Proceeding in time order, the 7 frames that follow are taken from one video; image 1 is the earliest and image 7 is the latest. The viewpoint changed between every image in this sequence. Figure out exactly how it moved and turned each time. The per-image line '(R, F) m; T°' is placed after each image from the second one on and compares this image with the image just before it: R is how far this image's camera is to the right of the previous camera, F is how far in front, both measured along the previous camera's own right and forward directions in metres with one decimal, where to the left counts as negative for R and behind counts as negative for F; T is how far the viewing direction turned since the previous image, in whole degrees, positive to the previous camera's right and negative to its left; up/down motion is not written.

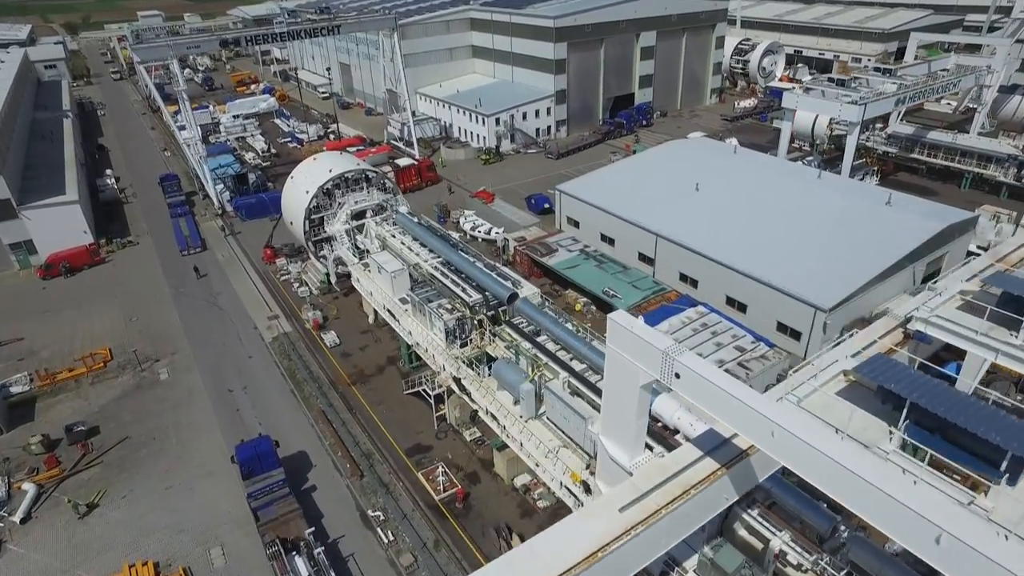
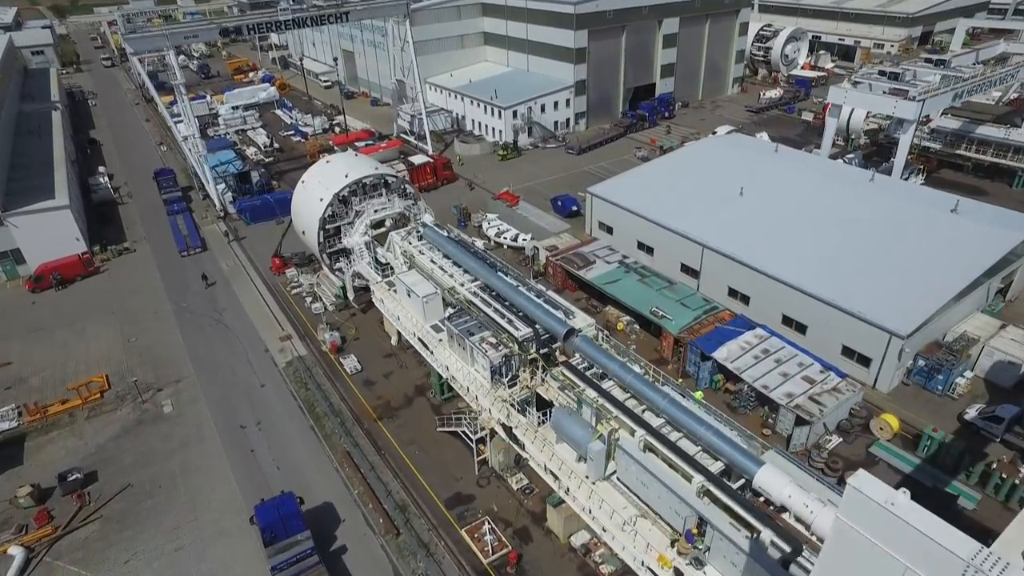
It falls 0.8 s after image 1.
(-2.2, +3.1) m; 0°
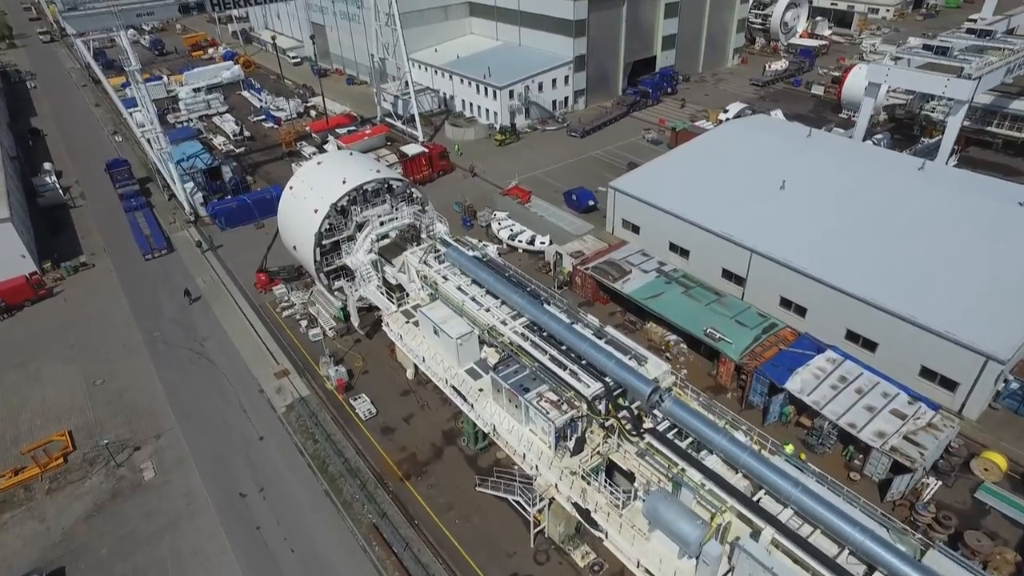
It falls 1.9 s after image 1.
(-2.9, +4.3) m; +3°
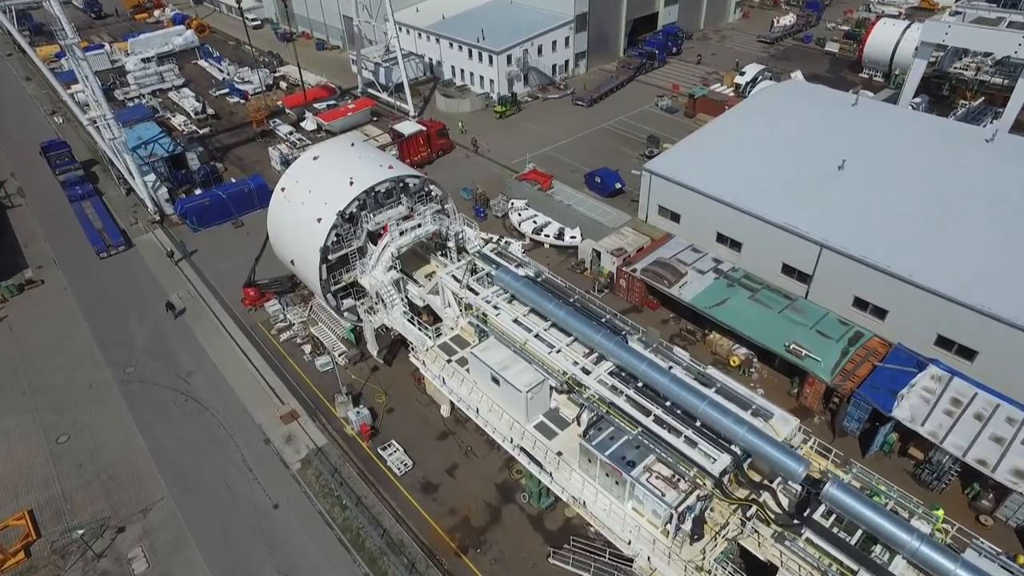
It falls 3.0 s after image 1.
(-3.2, +4.5) m; +3°
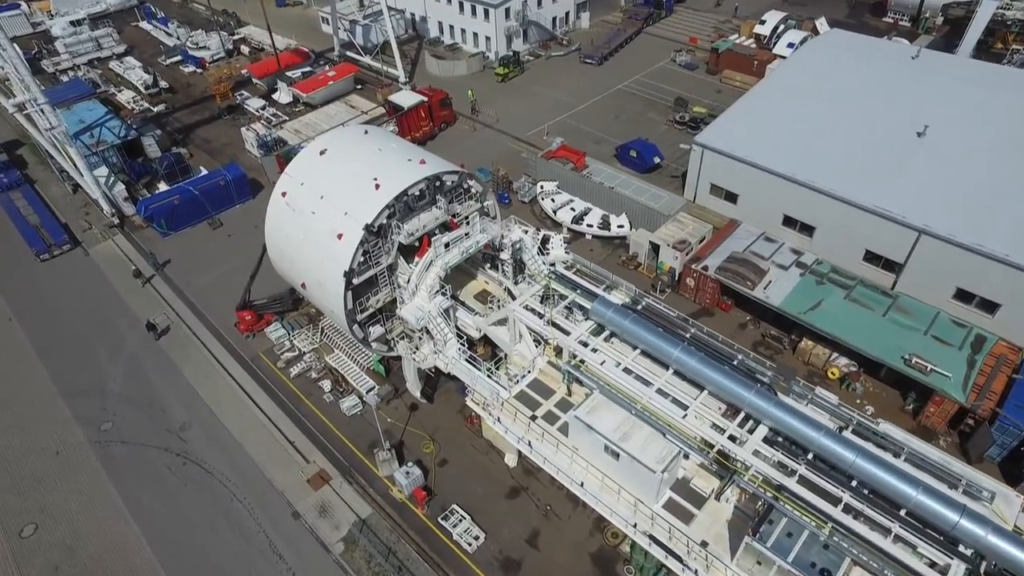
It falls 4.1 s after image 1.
(-3.5, +4.6) m; +3°
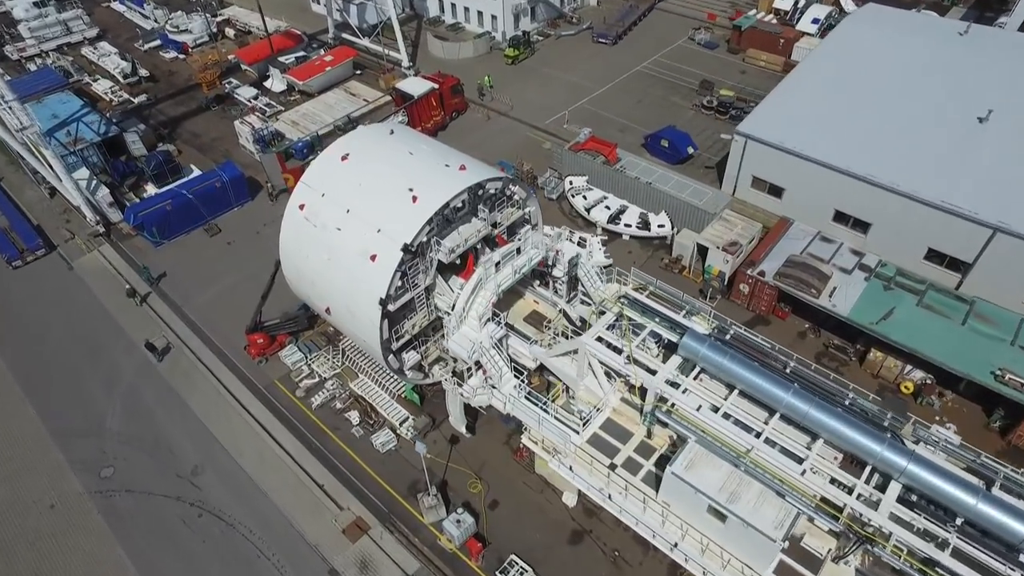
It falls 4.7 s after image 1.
(-2.1, +2.3) m; +2°
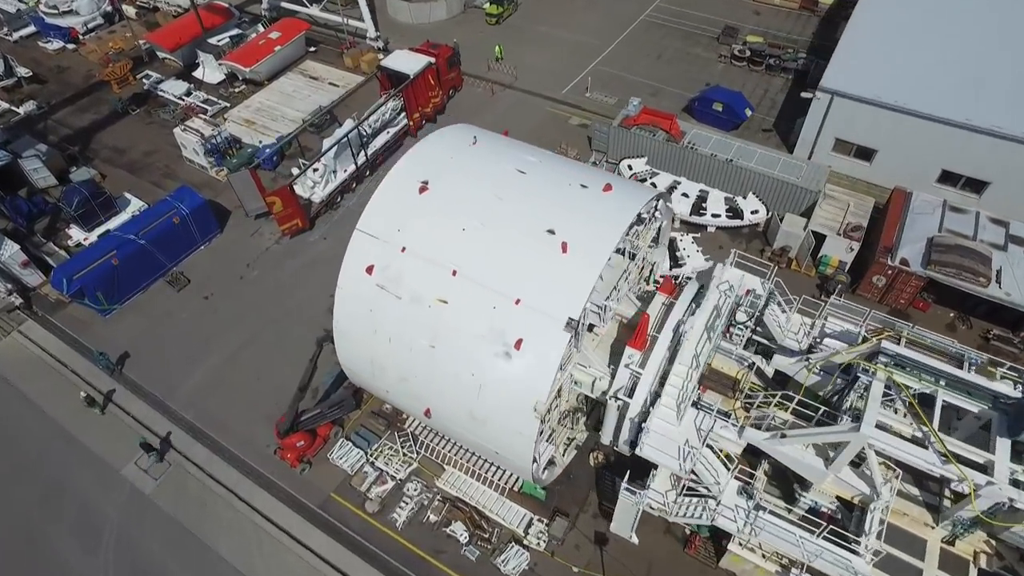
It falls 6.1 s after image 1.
(-5.0, +5.5) m; +7°
